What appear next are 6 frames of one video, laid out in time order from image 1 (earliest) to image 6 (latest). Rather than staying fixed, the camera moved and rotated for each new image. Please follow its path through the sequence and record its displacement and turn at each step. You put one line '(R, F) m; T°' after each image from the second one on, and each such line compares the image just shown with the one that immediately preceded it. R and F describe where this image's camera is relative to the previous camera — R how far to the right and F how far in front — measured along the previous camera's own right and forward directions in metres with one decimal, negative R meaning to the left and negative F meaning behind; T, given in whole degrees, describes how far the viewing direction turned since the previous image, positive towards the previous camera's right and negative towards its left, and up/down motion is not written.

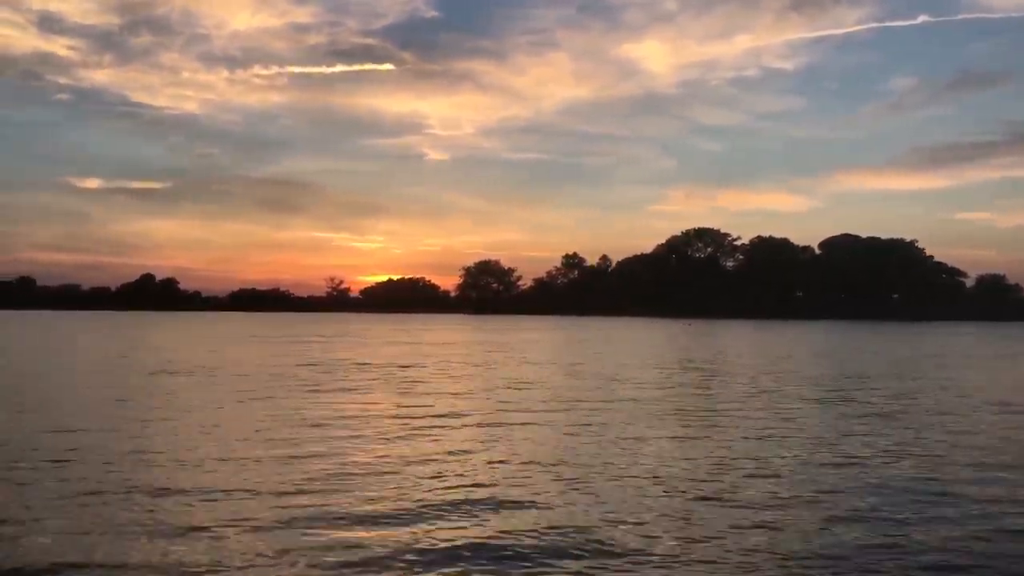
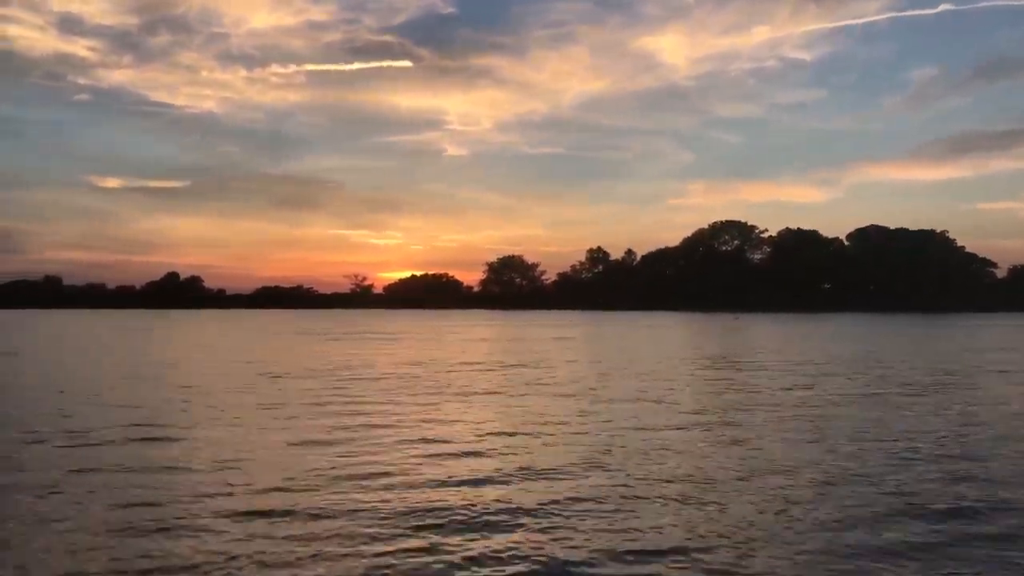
(-1.4, -0.3) m; -1°
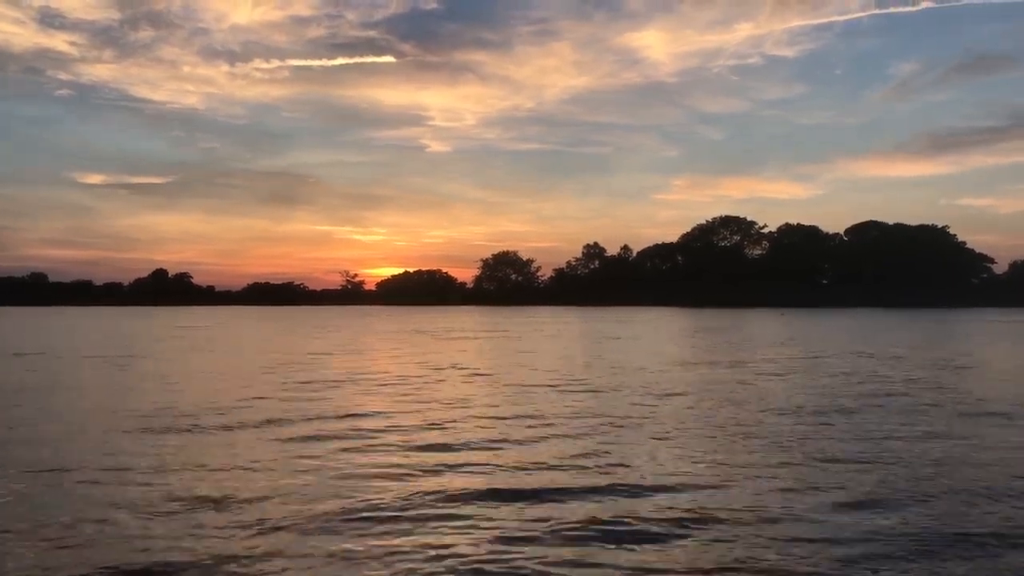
(-3.0, -0.3) m; +1°
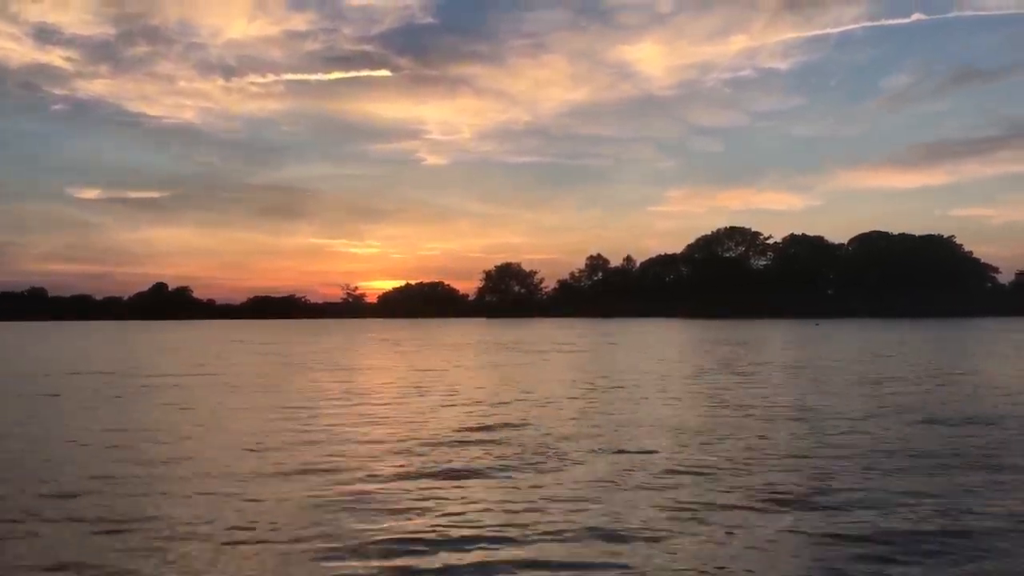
(-1.6, -0.2) m; 0°
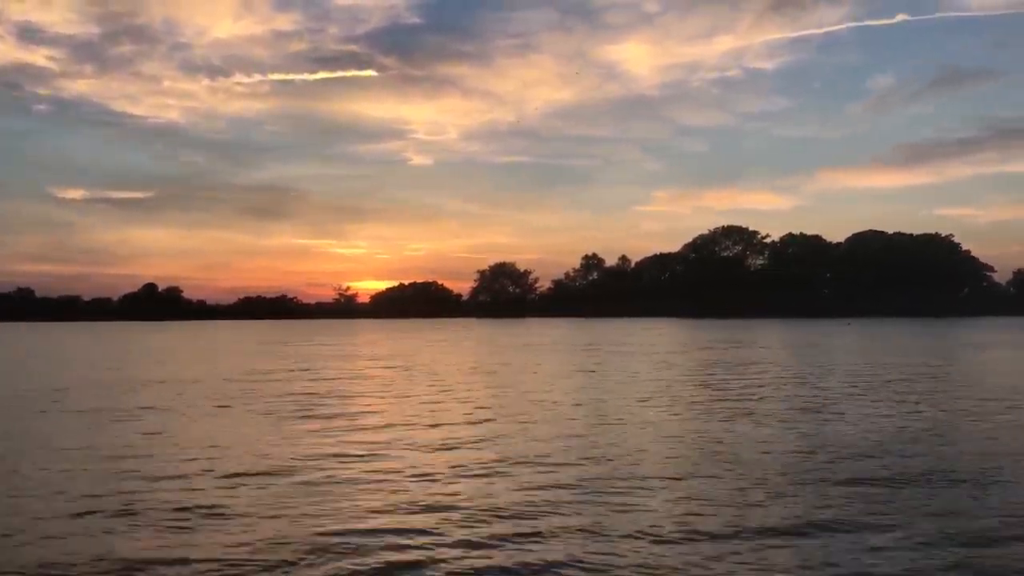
(-2.2, -0.2) m; +1°
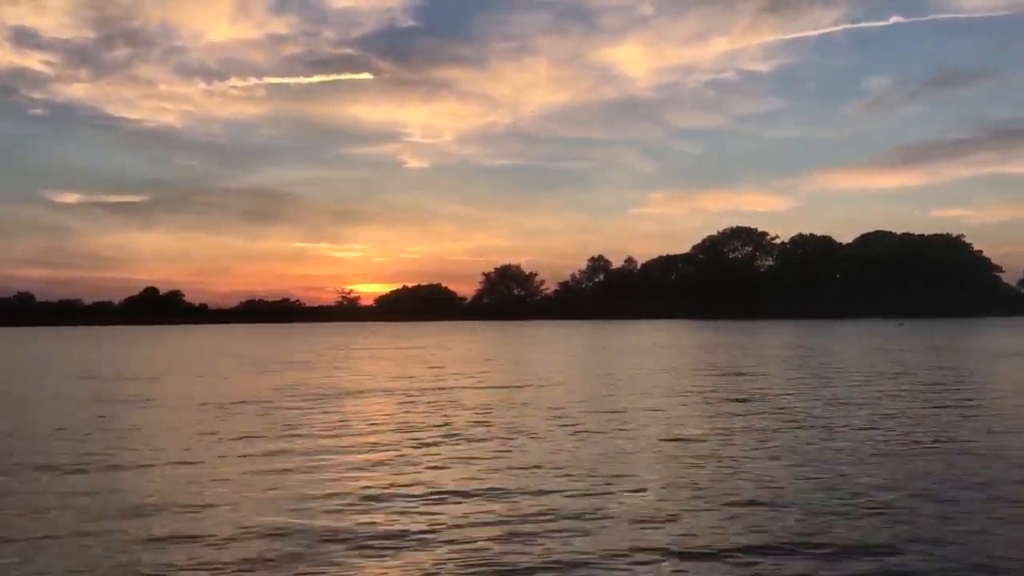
(-2.2, -0.2) m; 0°
